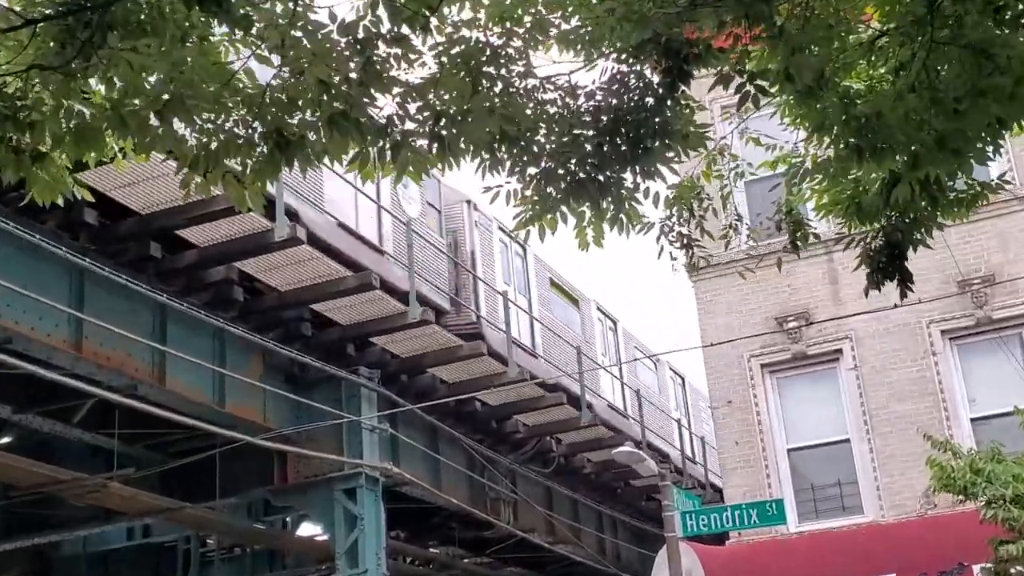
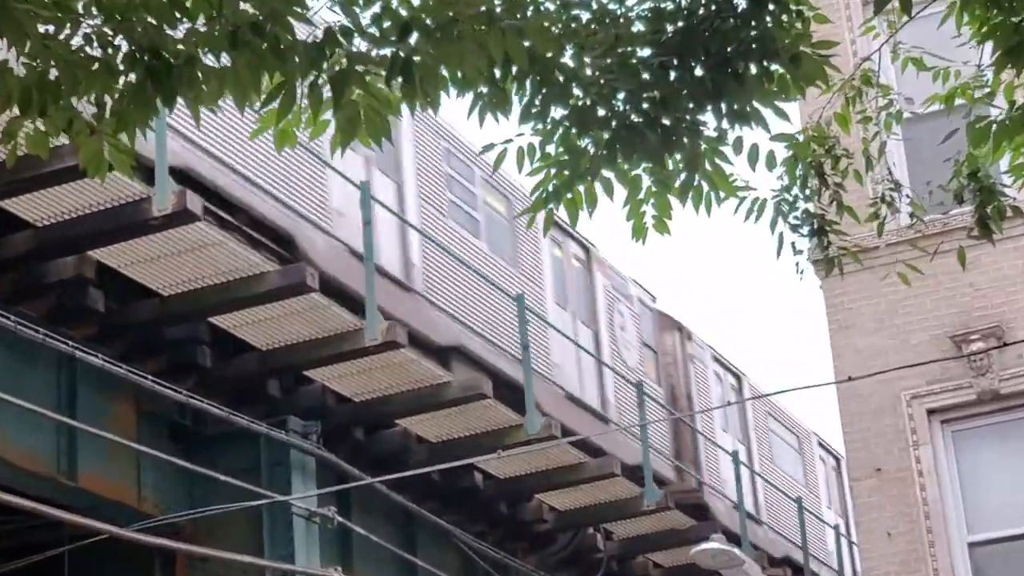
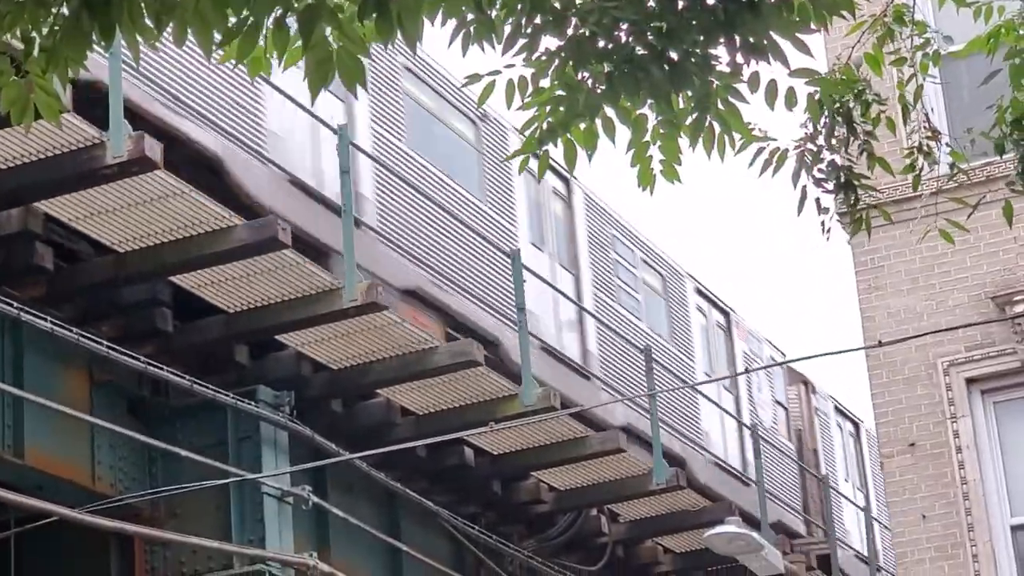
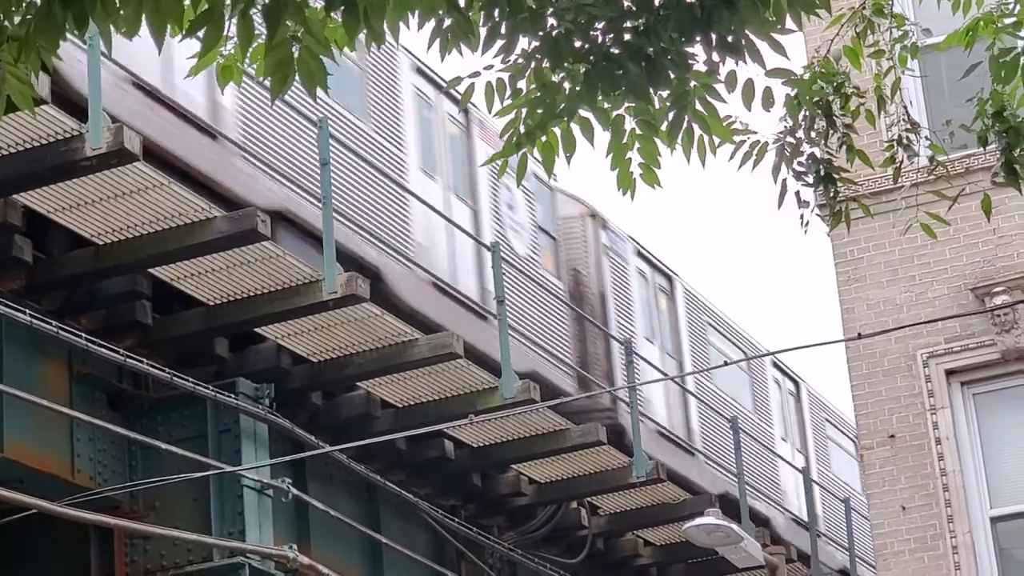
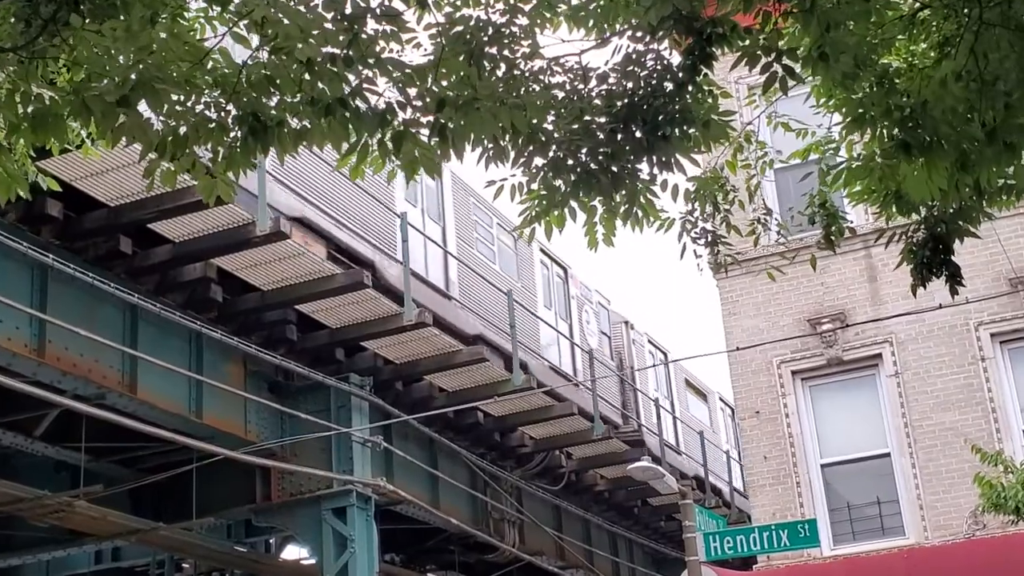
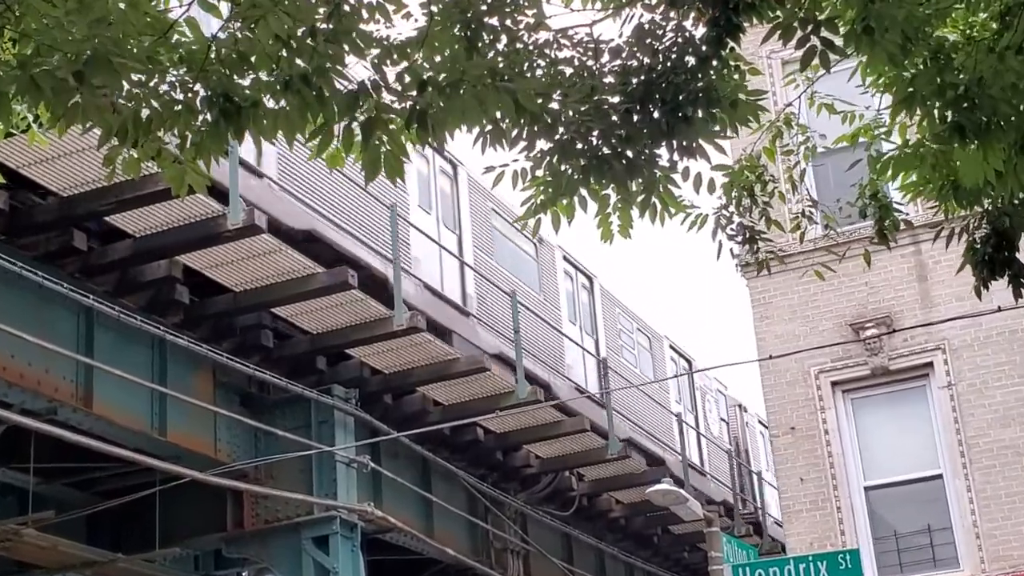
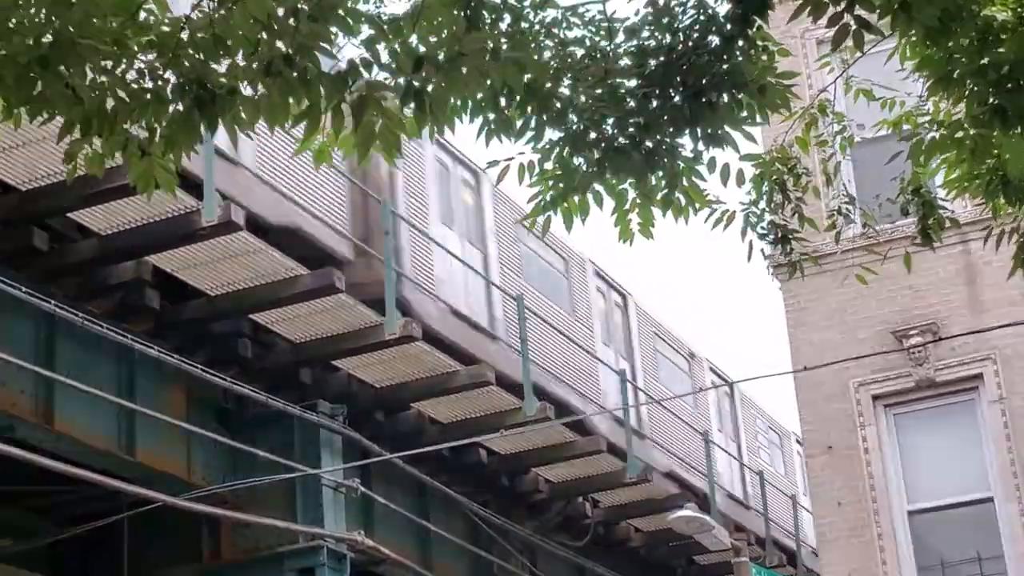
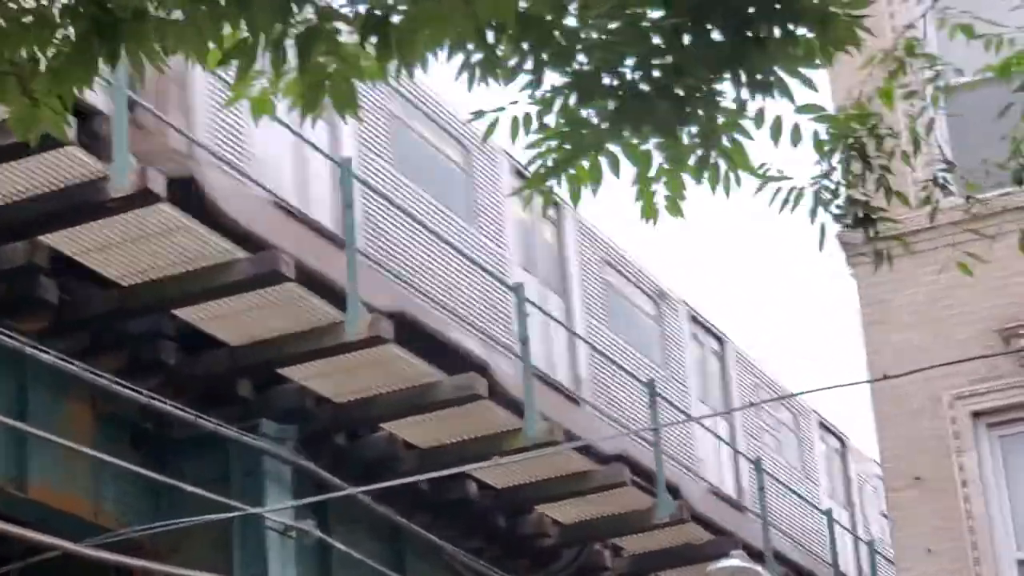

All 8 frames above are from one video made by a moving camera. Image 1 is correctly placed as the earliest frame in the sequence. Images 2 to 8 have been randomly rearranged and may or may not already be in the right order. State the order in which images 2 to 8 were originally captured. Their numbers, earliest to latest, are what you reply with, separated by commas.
5, 6, 7, 2, 8, 3, 4
